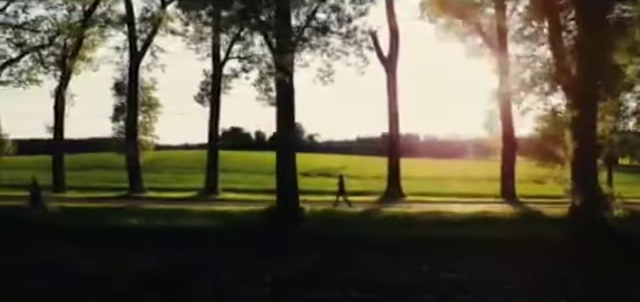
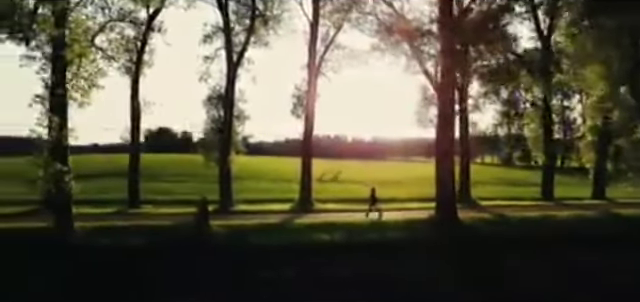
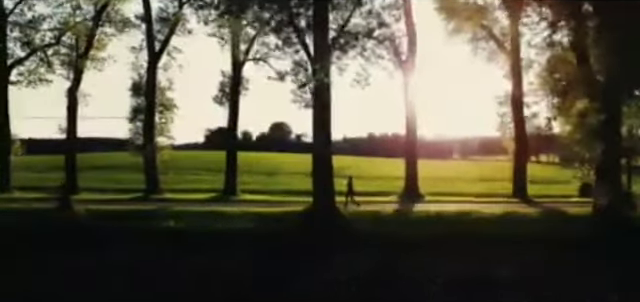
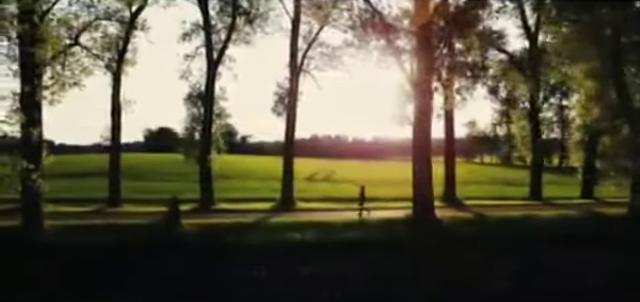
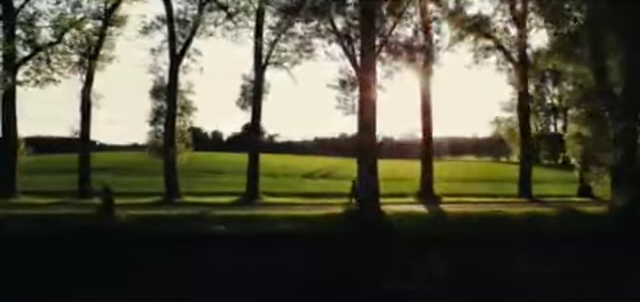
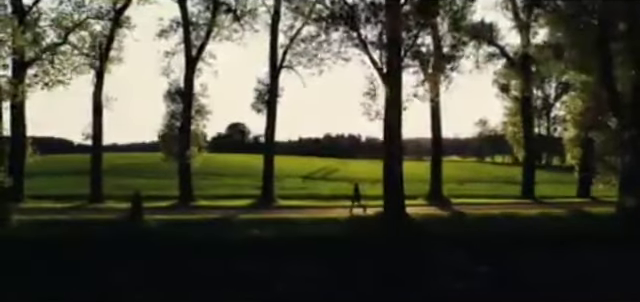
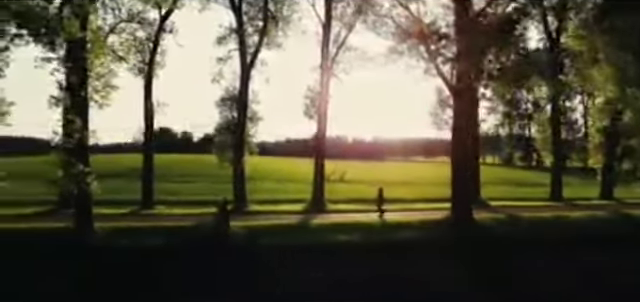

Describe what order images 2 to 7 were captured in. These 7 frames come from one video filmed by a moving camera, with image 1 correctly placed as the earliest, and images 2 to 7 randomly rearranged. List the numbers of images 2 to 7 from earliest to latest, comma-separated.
3, 5, 6, 4, 2, 7
